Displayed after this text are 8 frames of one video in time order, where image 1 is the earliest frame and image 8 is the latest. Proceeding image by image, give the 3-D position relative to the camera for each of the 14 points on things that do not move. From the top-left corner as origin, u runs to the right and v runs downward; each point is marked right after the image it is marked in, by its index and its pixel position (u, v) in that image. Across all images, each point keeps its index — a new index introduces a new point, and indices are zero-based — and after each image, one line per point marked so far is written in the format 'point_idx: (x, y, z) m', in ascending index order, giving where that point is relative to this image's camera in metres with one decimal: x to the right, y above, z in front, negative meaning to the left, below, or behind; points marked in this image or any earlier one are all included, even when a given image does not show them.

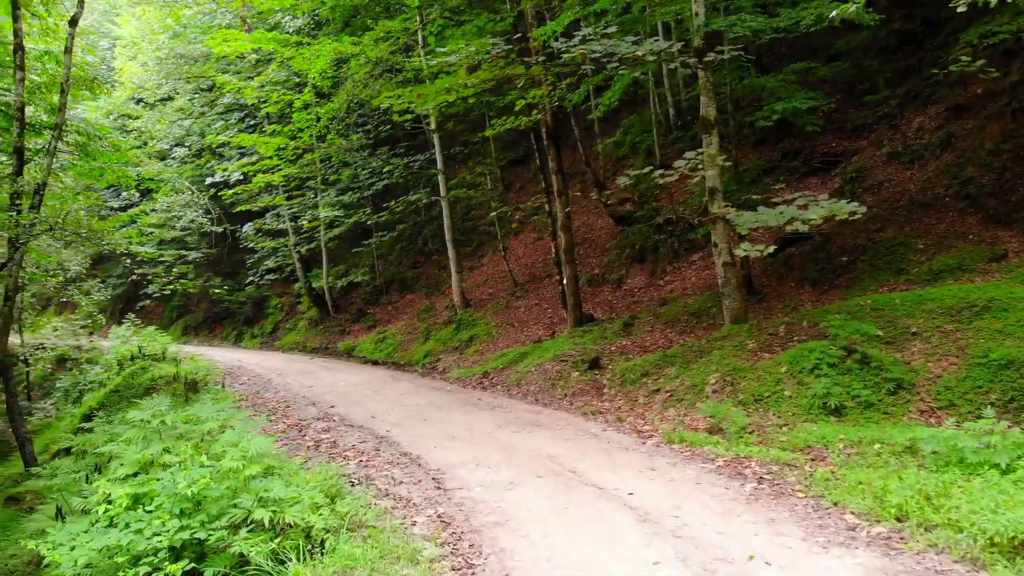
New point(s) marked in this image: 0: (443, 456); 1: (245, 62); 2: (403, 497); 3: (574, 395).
0: (-0.6, -1.4, +5.9) m
1: (-6.5, +5.5, +17.8) m
2: (-0.7, -1.4, +4.8) m
3: (+0.8, -1.4, +9.7) m
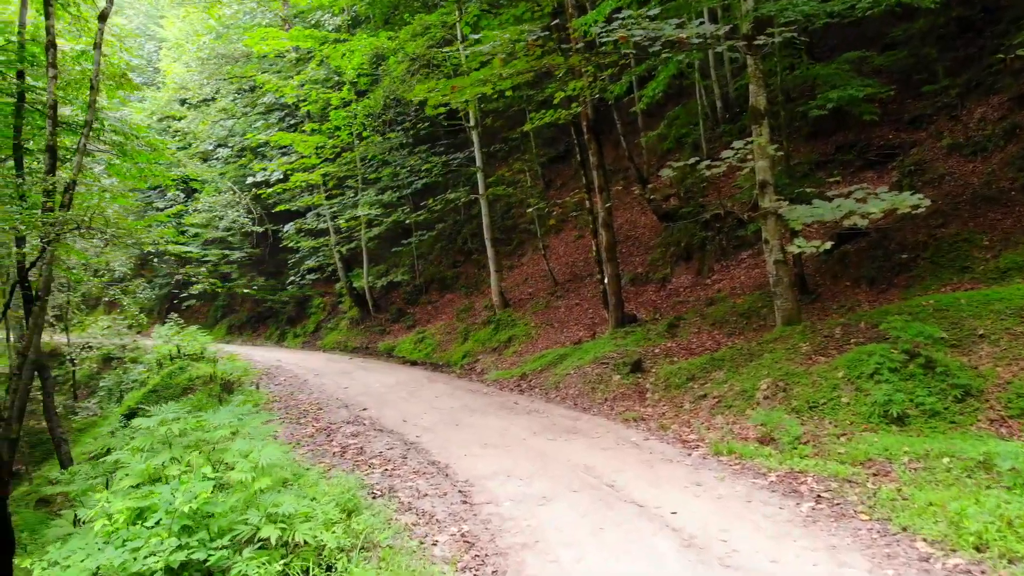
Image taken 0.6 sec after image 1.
0: (-0.3, -1.4, +5.6) m
1: (-5.5, +5.5, +17.8) m
2: (-0.5, -1.4, +4.5) m
3: (+1.3, -1.4, +9.2) m
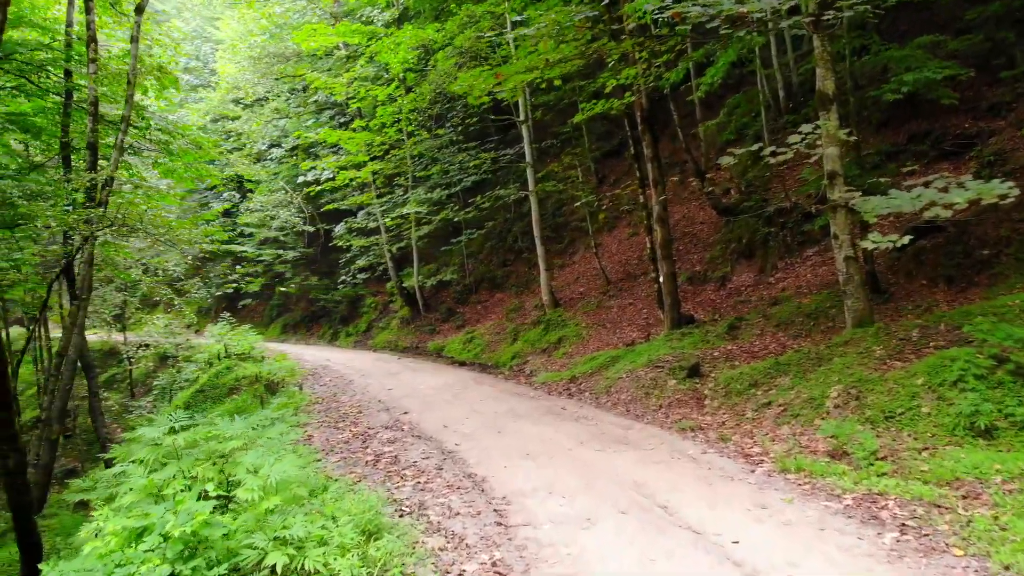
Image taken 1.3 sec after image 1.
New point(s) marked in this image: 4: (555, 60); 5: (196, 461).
0: (0.0, -1.3, +5.1) m
1: (-4.3, +5.5, +17.7) m
2: (-0.3, -1.4, +4.1) m
3: (+1.9, -1.4, +8.7) m
4: (+0.5, +2.6, +8.5) m
5: (-1.8, -1.0, +4.1) m
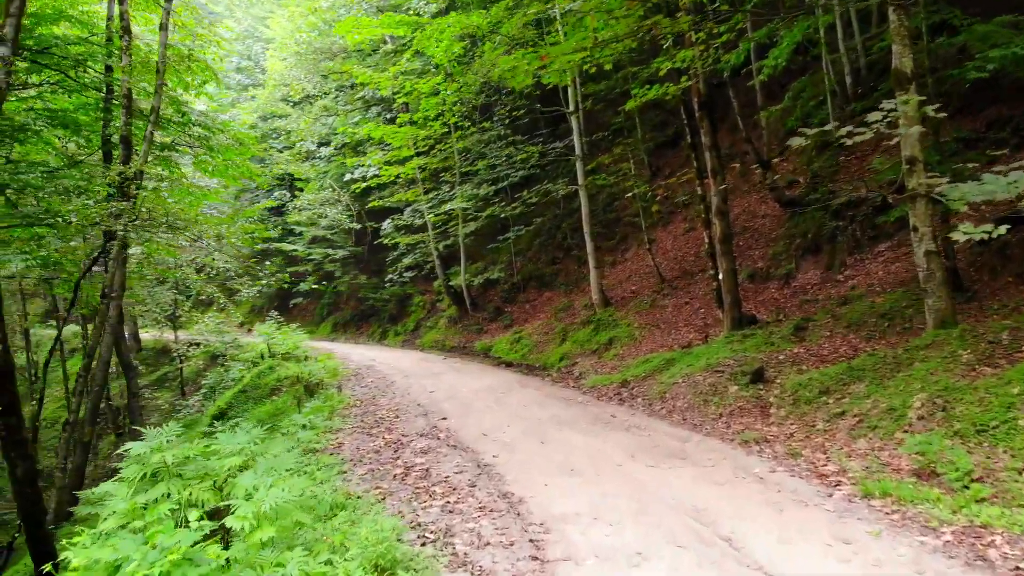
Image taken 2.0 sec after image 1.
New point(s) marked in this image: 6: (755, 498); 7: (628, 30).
0: (+0.2, -1.3, +4.6) m
1: (-3.1, +5.5, +17.4) m
2: (-0.1, -1.4, +3.5) m
3: (+2.4, -1.4, +7.9) m
4: (+1.0, +2.7, +7.9) m
5: (-1.6, -0.9, +3.6) m
6: (+1.6, -1.4, +4.8) m
7: (+1.2, +2.7, +7.9) m
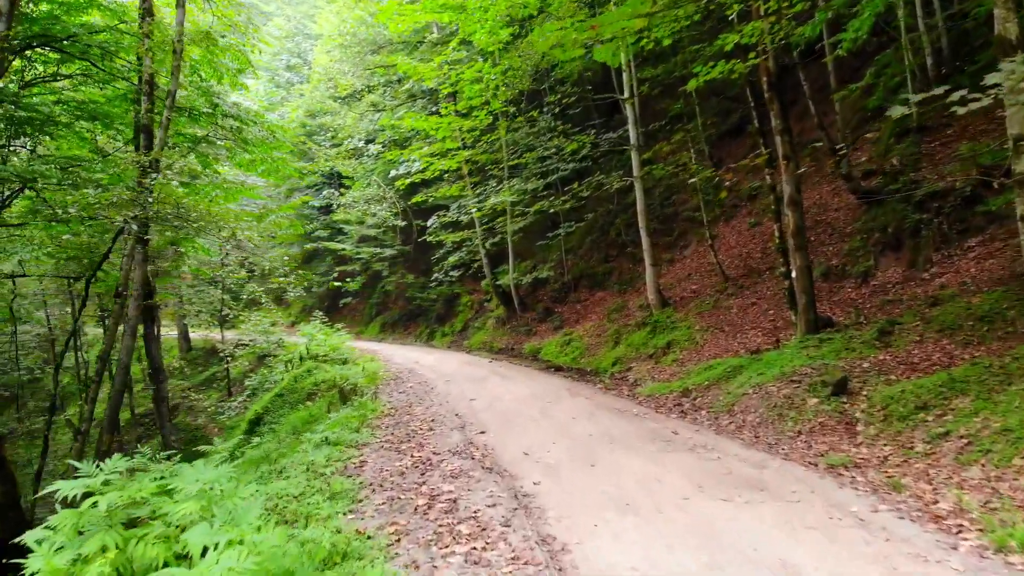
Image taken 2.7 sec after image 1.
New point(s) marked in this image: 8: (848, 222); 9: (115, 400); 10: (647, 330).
0: (+0.5, -1.3, +3.7) m
1: (-2.0, +5.6, +16.7) m
2: (0.0, -1.3, +2.7) m
3: (+2.8, -1.4, +6.9) m
4: (+1.4, +2.7, +7.0) m
5: (-1.4, -0.9, +2.9) m
6: (+1.8, -1.3, +3.8) m
7: (+1.7, +2.8, +6.9) m
8: (+6.2, +1.2, +13.5) m
9: (-4.2, -1.2, +7.8) m
10: (+2.4, -0.8, +12.9) m
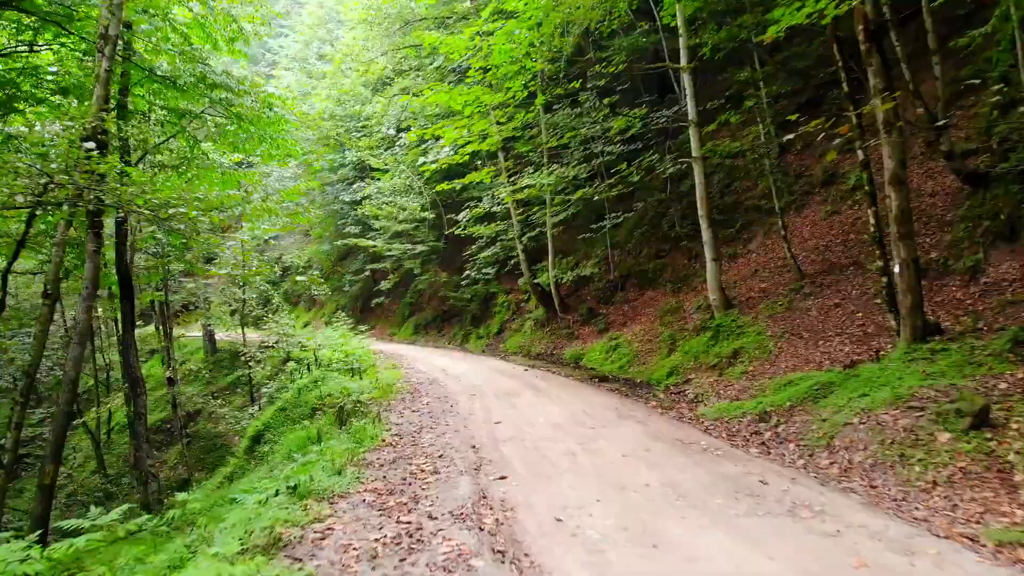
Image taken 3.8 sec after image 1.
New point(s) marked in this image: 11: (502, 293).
0: (+0.5, -1.3, +2.0) m
1: (-1.1, +5.6, +15.1) m
2: (0.0, -1.3, +1.0) m
3: (+3.0, -1.3, +5.1) m
4: (+1.7, +2.7, +5.2) m
5: (-1.5, -0.9, +1.3) m
6: (+1.8, -1.3, +2.0) m
7: (+1.9, +2.8, +5.1) m
8: (+6.8, +1.2, +11.4) m
9: (-3.9, -1.2, +6.4) m
10: (+3.0, -0.7, +11.1) m
11: (-0.3, -0.1, +18.9) m
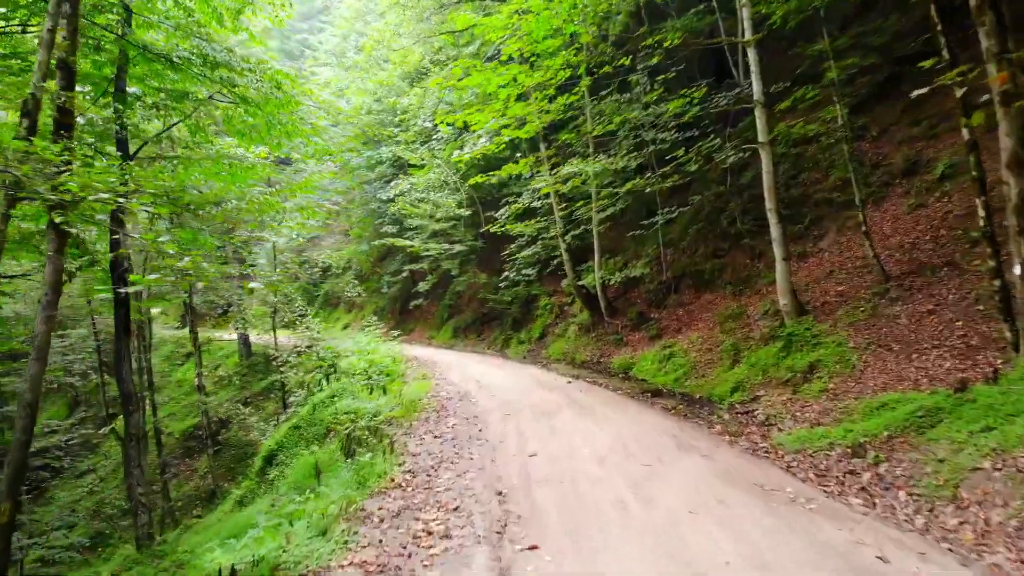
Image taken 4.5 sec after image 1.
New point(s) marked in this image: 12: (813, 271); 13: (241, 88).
0: (+0.4, -1.4, +0.8) m
1: (-0.3, +5.5, +14.0) m
2: (-0.1, -1.4, -0.2) m
3: (+3.2, -1.4, +3.7) m
4: (+1.8, +2.6, +3.9) m
5: (-1.5, -1.0, +0.2) m
6: (+1.8, -1.4, +0.7) m
7: (+2.1, +2.7, +3.8) m
8: (+7.4, +1.2, +9.8) m
9: (-3.7, -1.2, +5.4) m
10: (+3.5, -0.8, +9.7) m
11: (+0.8, -0.2, +17.7) m
12: (+4.7, +0.3, +11.5) m
13: (-3.0, +2.2, +8.2) m
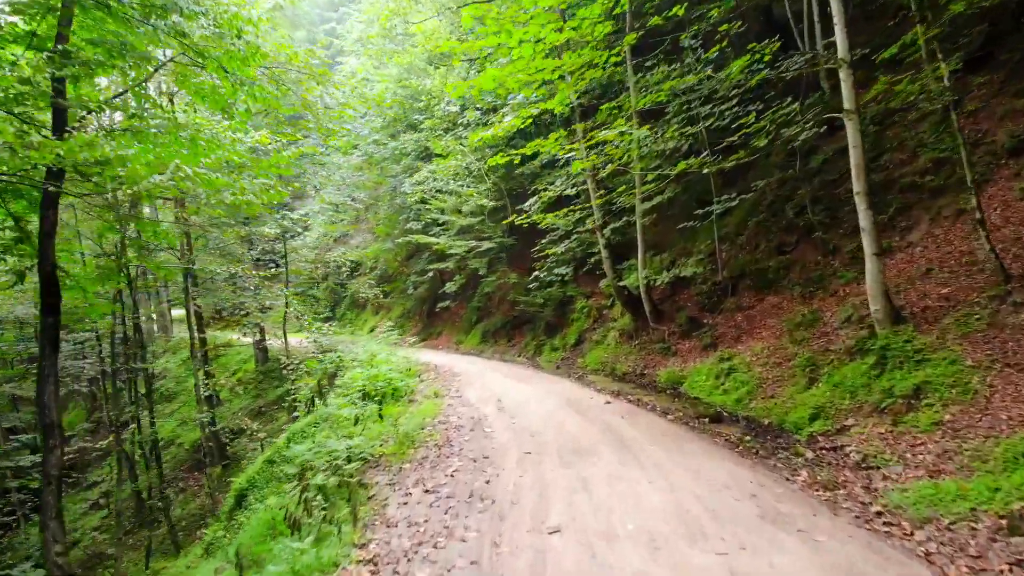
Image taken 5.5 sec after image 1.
0: (+0.2, -1.4, -1.0) m
1: (+0.2, +5.5, +12.3) m
2: (-0.4, -1.4, -1.9) m
3: (+3.1, -1.4, +1.8) m
4: (+1.8, +2.6, +2.1) m
5: (-1.8, -1.0, -1.4) m
6: (+1.6, -1.4, -1.1) m
7: (+2.0, +2.7, +2.0) m
8: (+7.6, +1.2, +7.7) m
9: (-3.6, -1.2, +3.9) m
10: (+3.8, -0.8, +7.8) m
11: (+1.5, -0.2, +15.9) m
12: (+5.1, +0.3, +9.5) m
13: (-2.8, +2.2, +6.6) m
